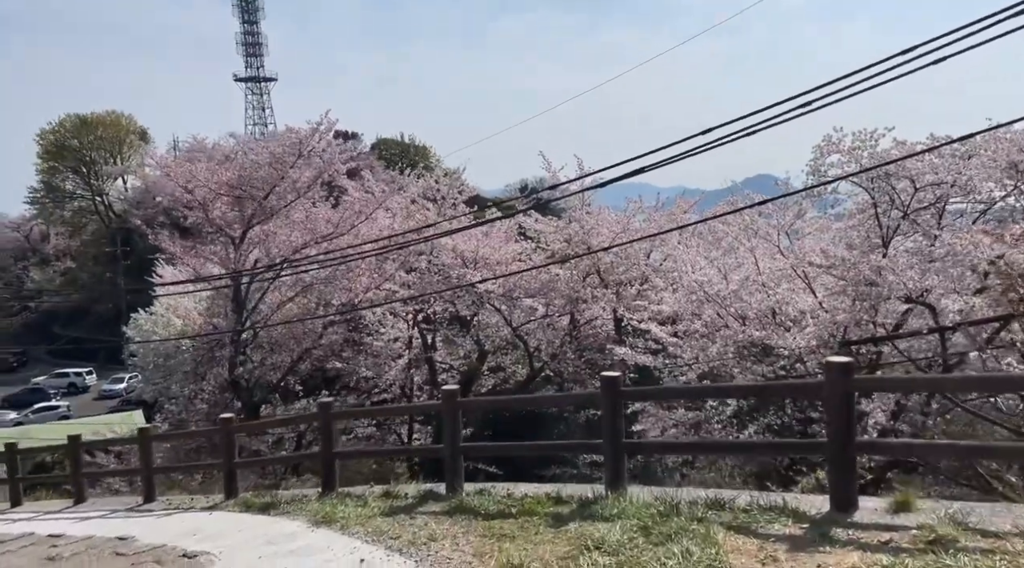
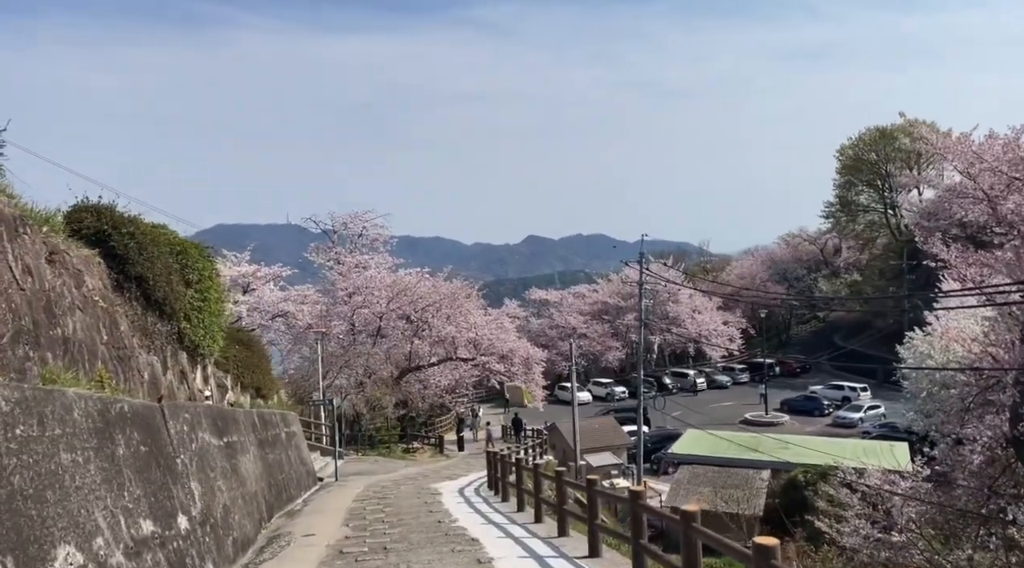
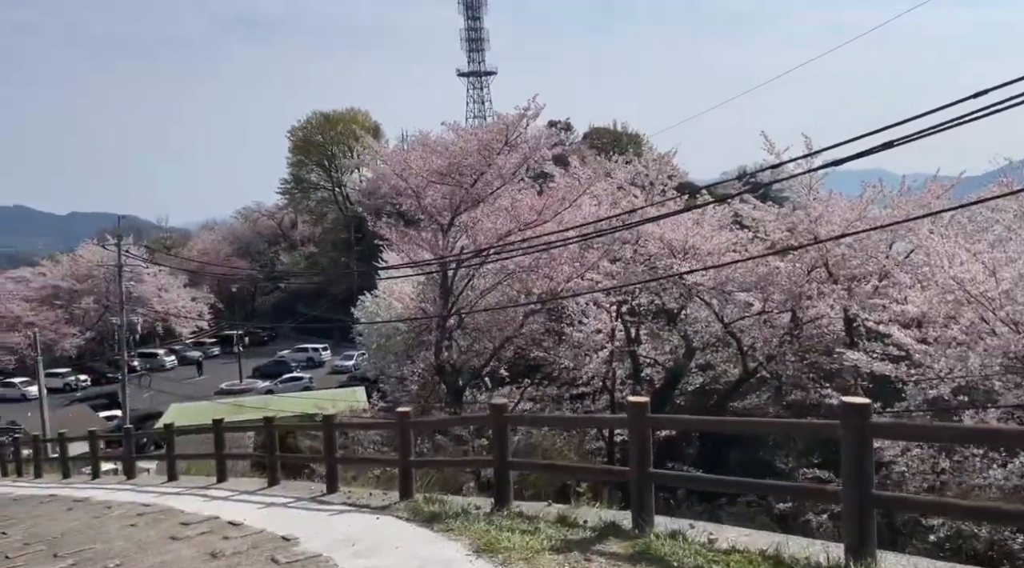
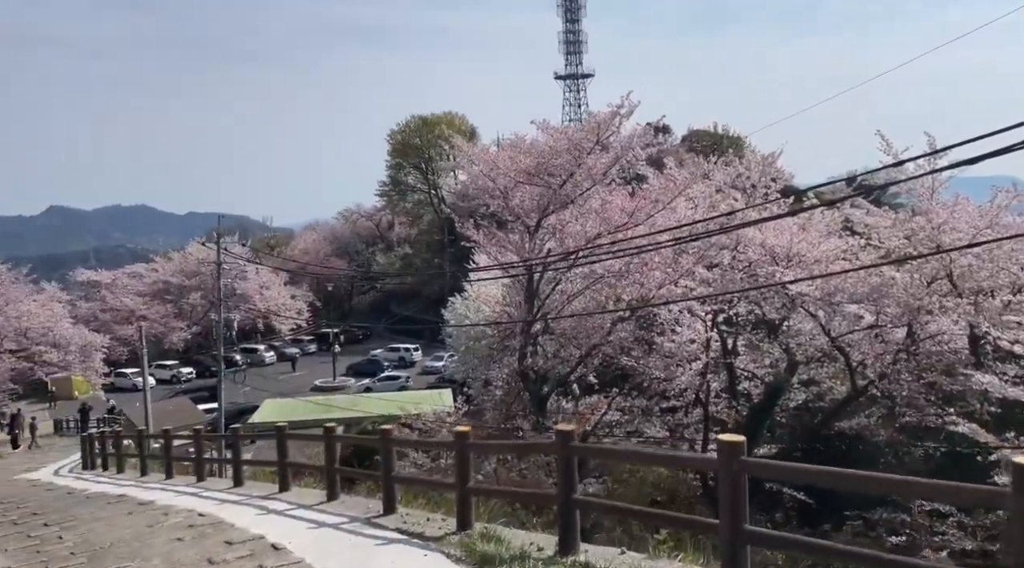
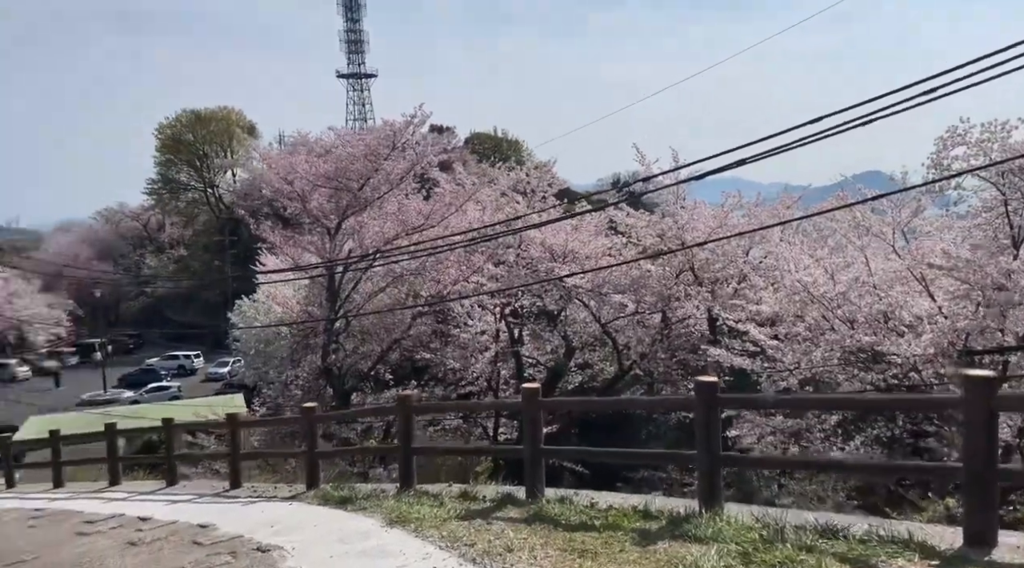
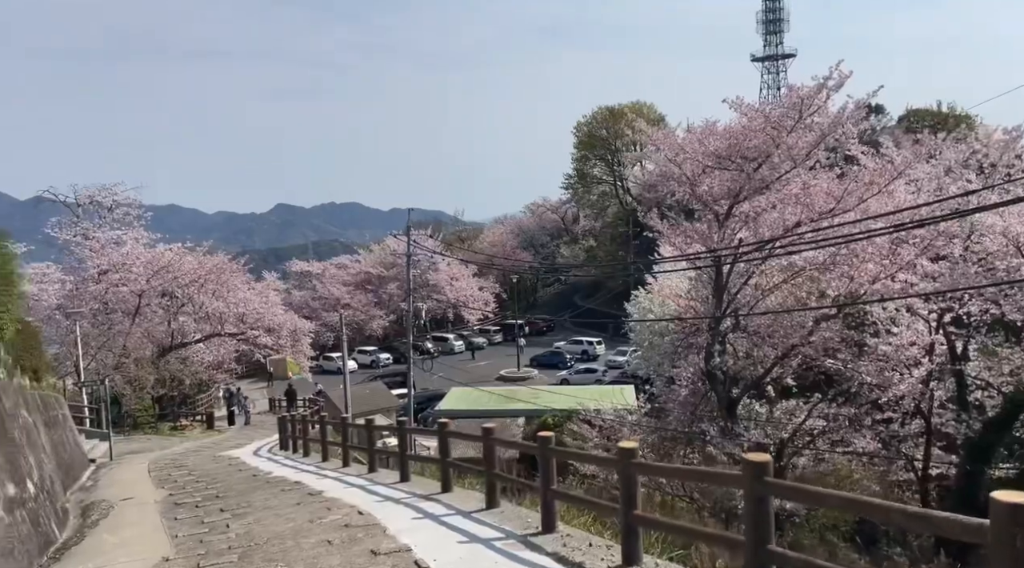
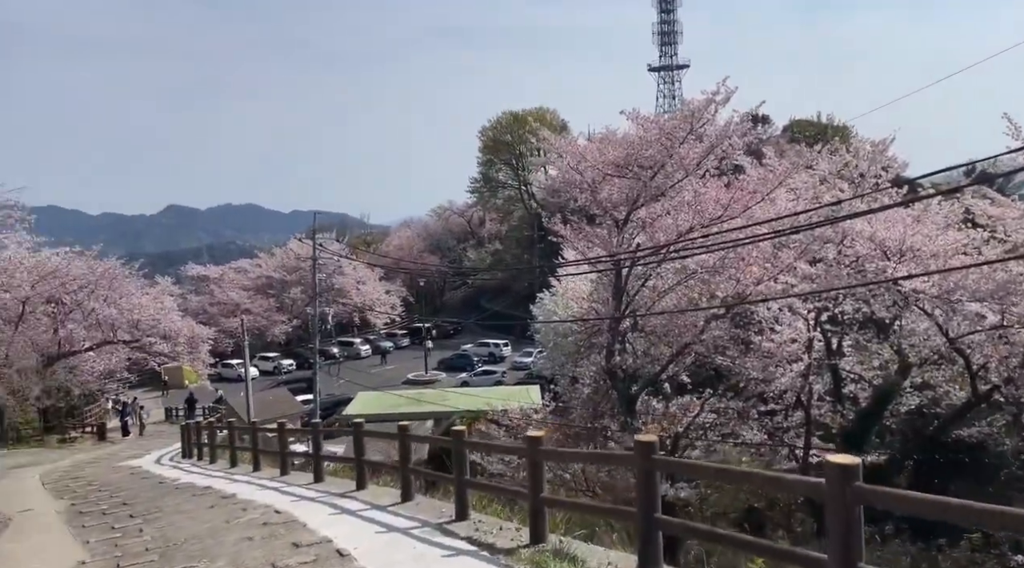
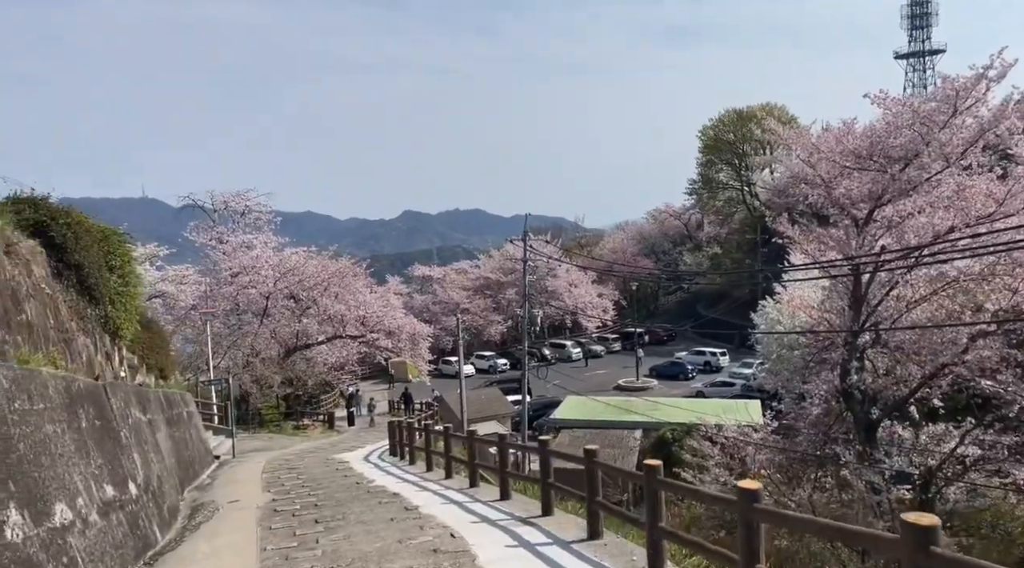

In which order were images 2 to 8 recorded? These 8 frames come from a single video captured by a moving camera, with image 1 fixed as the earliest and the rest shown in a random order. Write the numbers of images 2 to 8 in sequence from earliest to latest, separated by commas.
5, 3, 4, 7, 6, 8, 2
